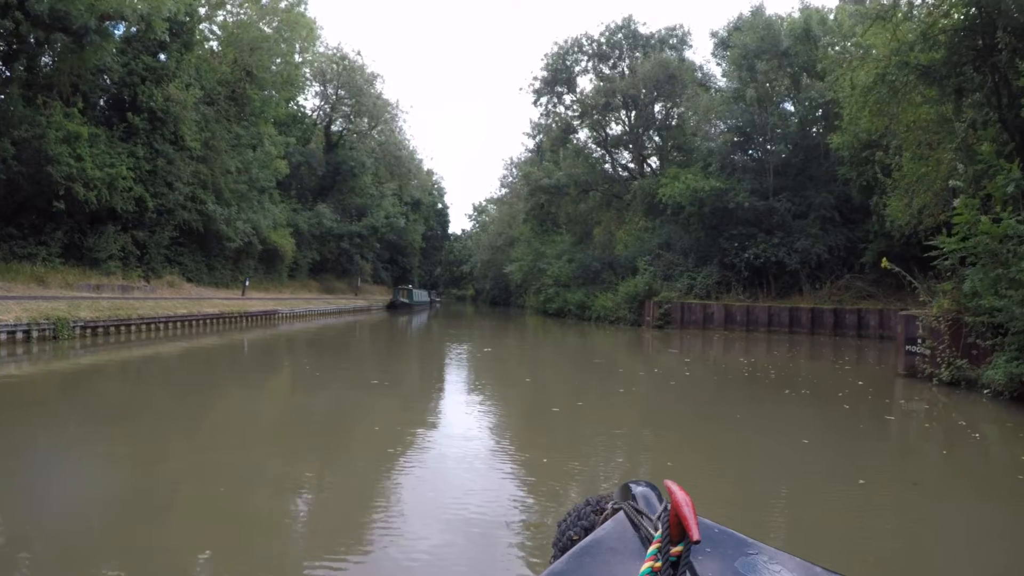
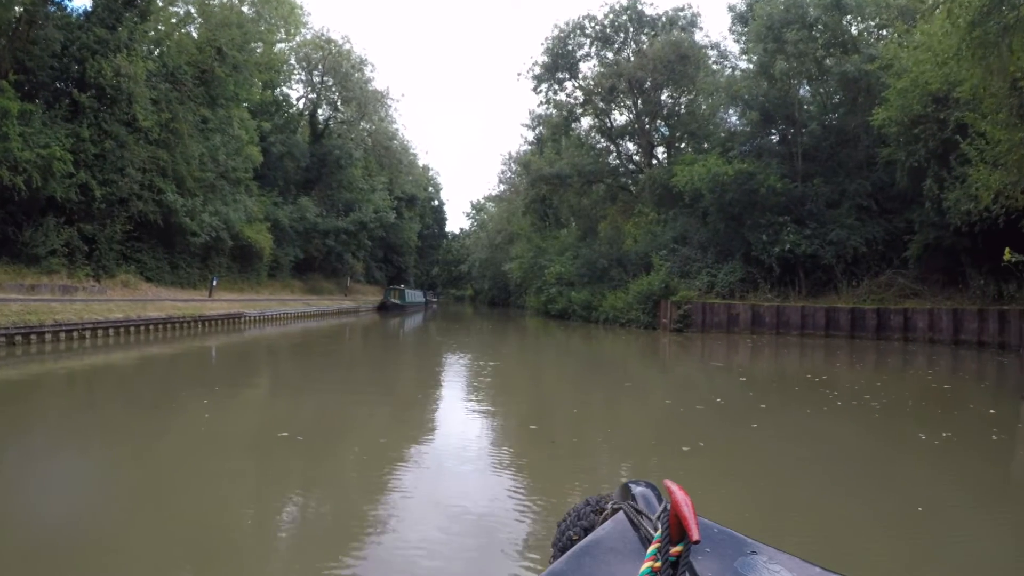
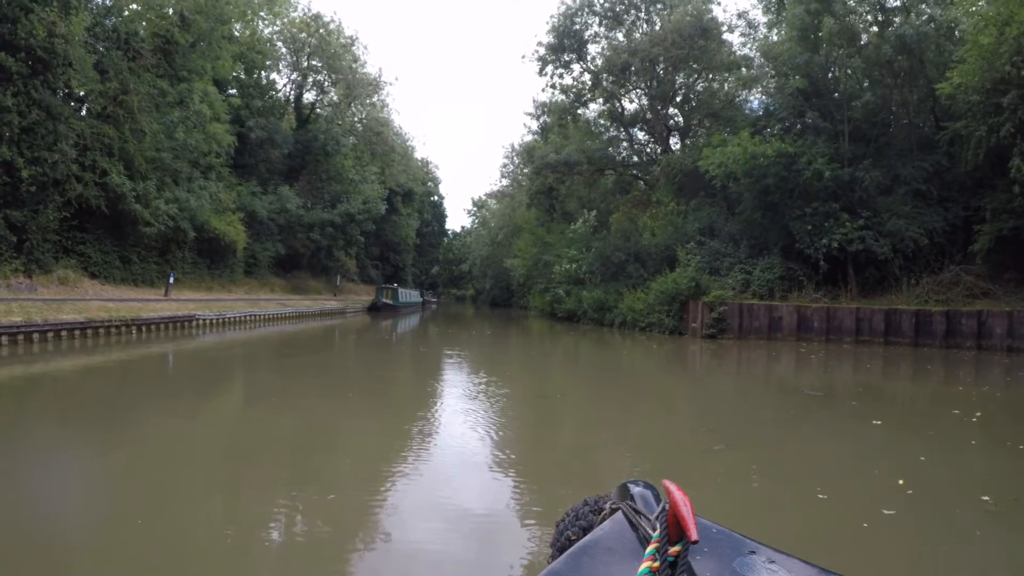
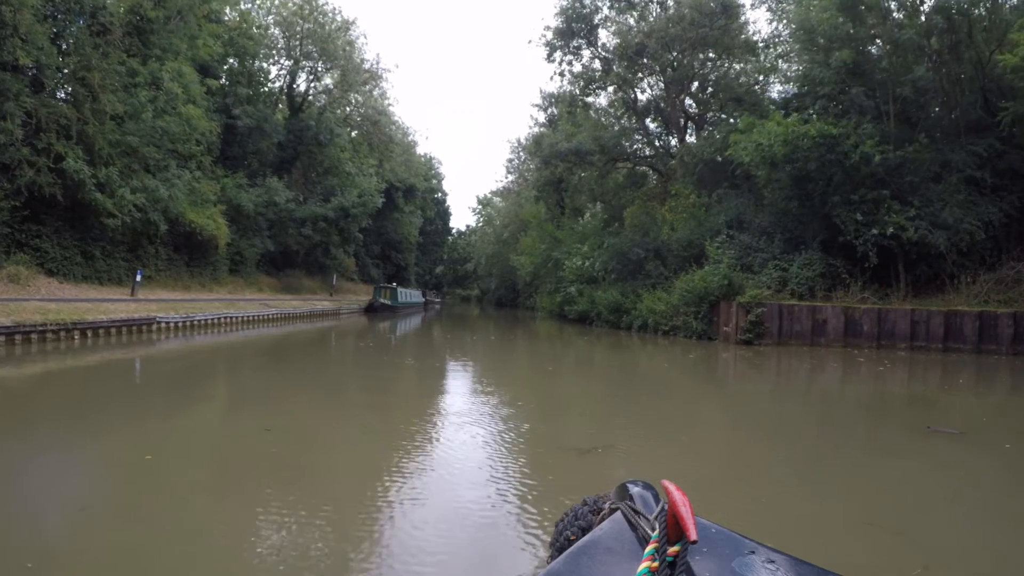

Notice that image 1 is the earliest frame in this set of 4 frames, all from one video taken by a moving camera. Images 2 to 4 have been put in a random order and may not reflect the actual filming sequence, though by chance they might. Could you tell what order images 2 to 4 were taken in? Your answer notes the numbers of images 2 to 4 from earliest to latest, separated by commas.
2, 3, 4
